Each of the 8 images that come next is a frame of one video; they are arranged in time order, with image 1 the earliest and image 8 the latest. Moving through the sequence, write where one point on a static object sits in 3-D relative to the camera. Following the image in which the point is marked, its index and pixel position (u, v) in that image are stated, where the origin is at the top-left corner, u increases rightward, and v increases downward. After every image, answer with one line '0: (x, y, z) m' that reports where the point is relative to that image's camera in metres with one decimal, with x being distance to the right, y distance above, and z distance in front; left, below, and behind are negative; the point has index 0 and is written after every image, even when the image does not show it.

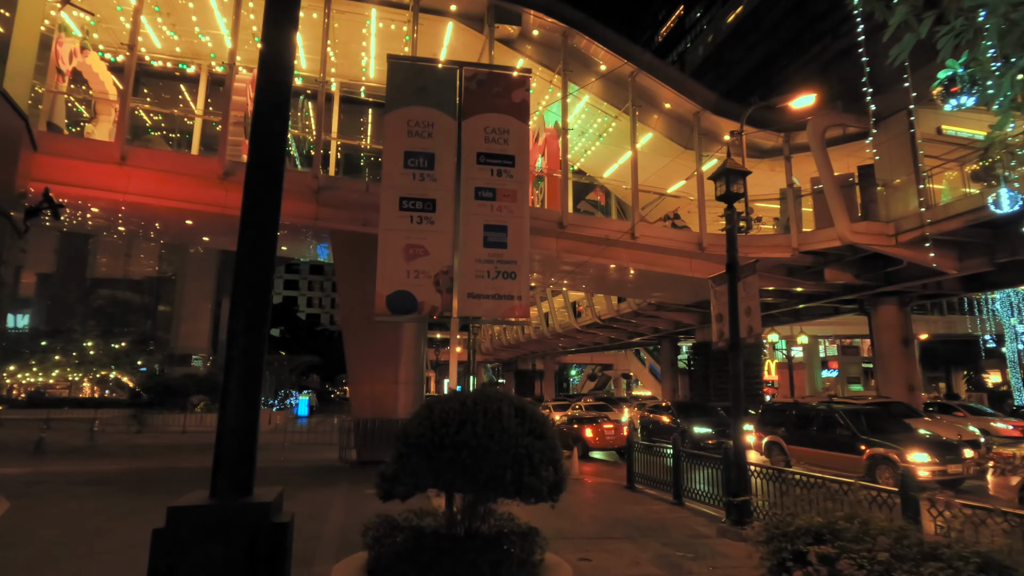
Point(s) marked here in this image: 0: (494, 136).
0: (-0.2, +1.7, +6.5) m
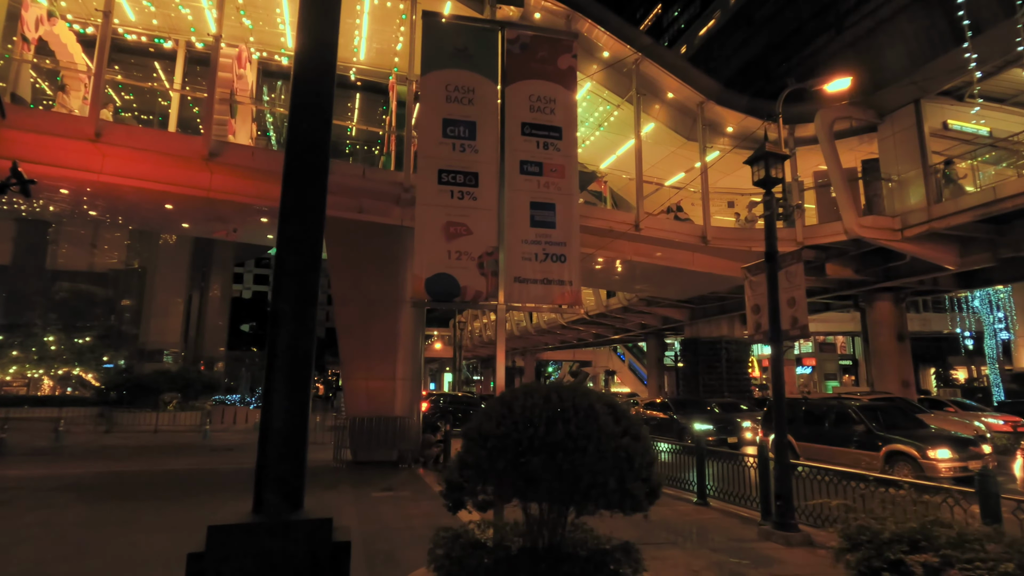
0: (+0.3, +1.9, +5.9) m
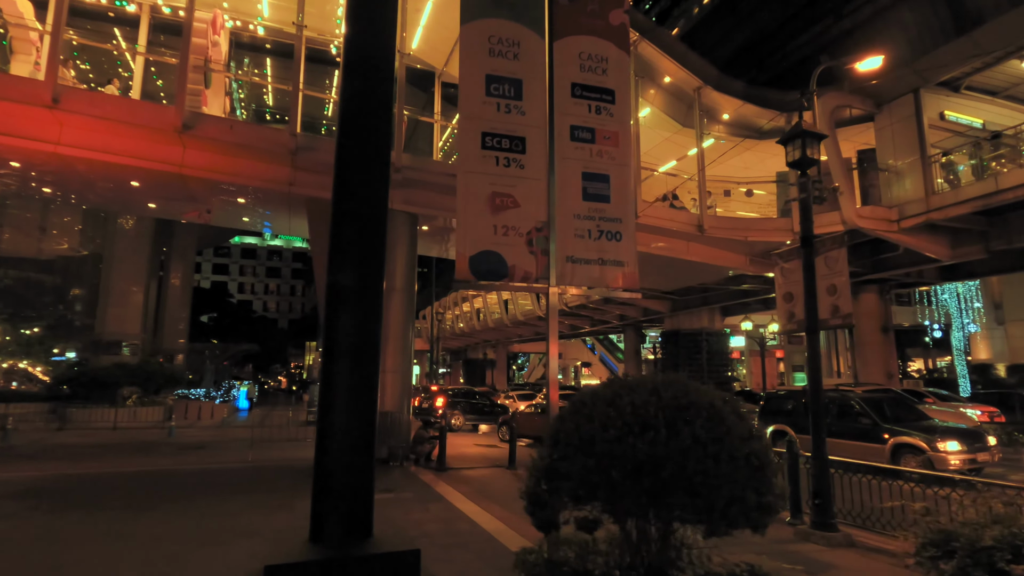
0: (+0.7, +2.1, +5.2) m
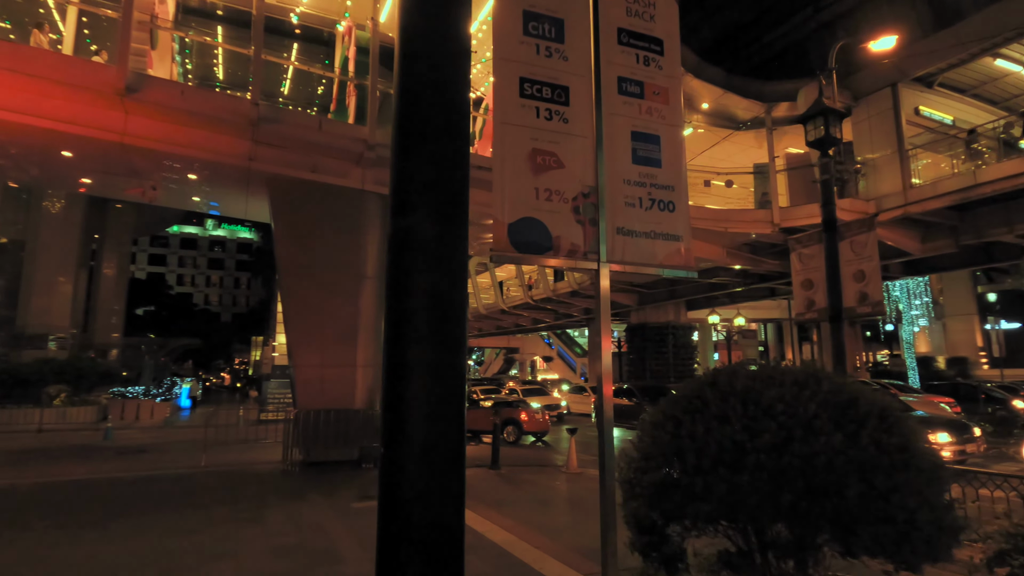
0: (+1.0, +2.3, +4.5) m
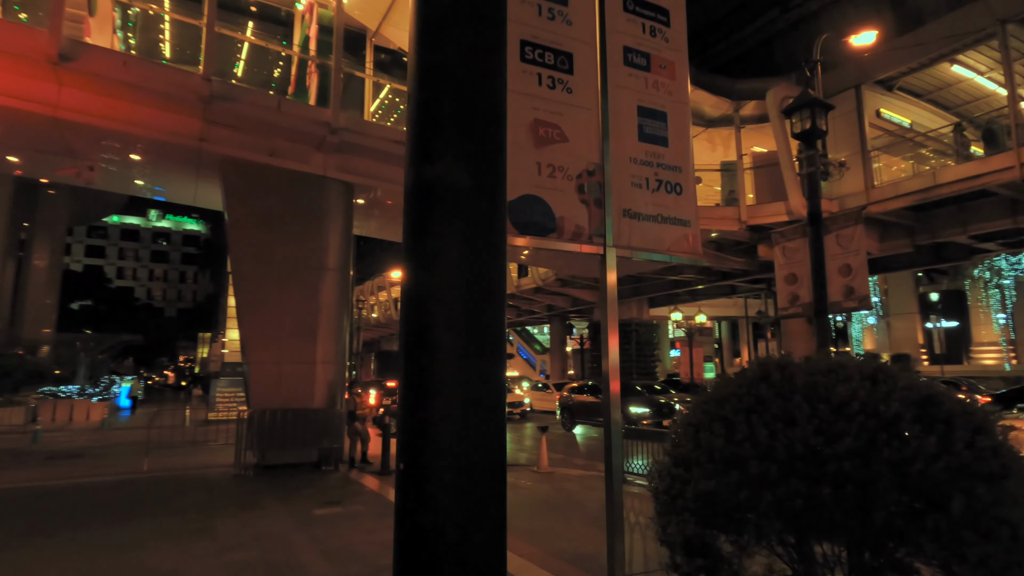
0: (+1.0, +2.3, +4.2) m
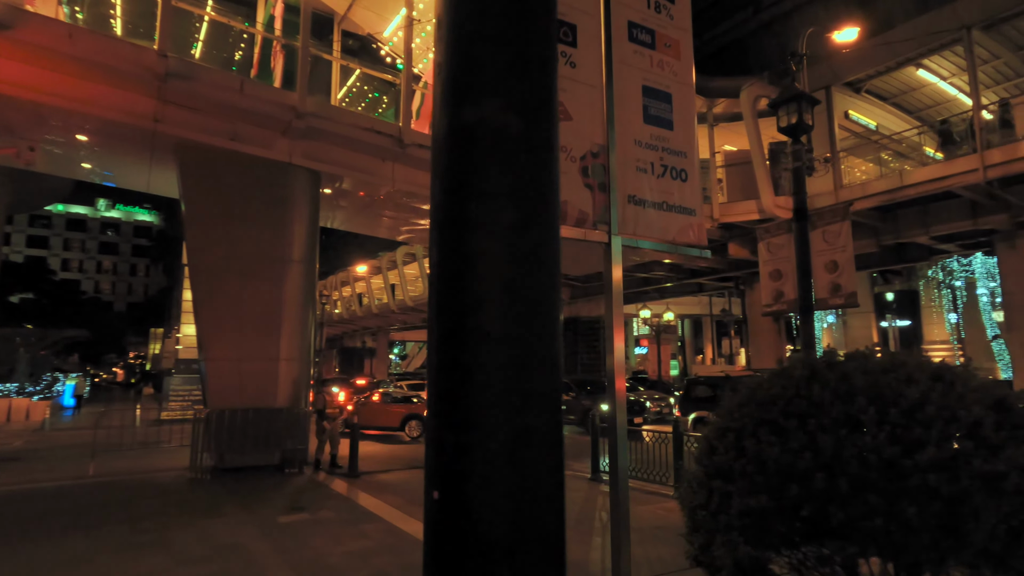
0: (+0.9, +2.4, +3.9) m
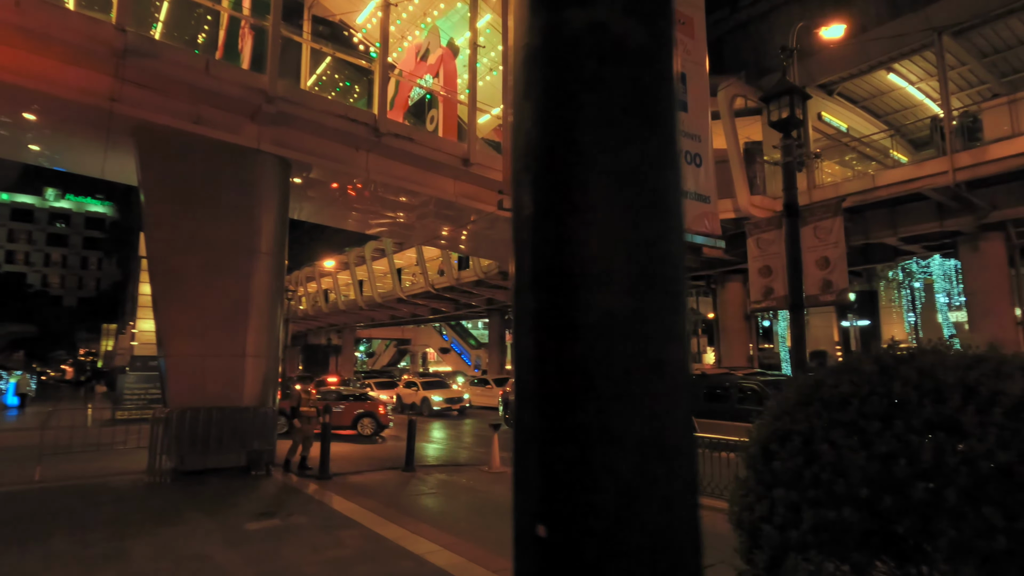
0: (+1.0, +2.4, +3.7) m
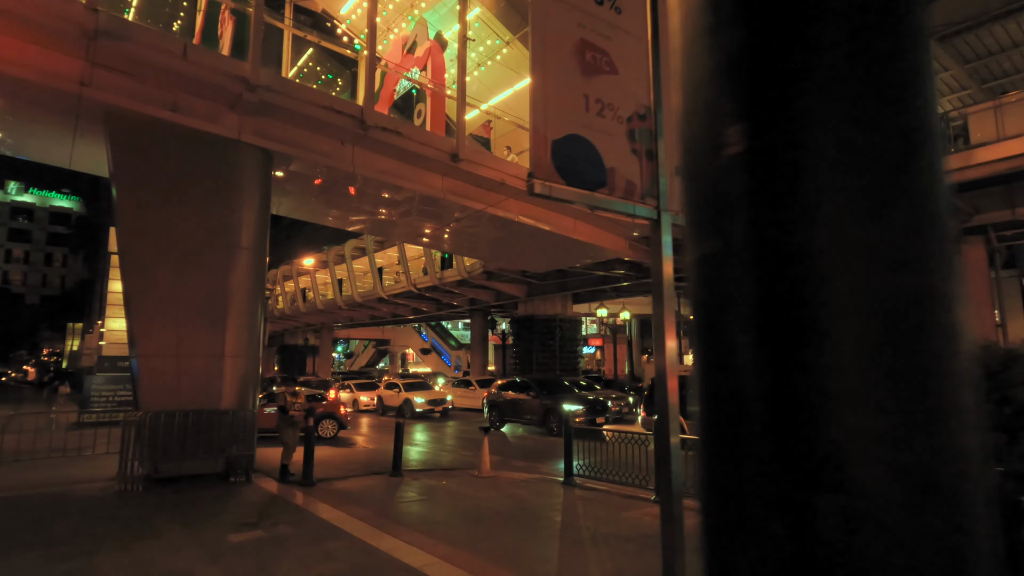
0: (+1.1, +2.5, +3.5) m
